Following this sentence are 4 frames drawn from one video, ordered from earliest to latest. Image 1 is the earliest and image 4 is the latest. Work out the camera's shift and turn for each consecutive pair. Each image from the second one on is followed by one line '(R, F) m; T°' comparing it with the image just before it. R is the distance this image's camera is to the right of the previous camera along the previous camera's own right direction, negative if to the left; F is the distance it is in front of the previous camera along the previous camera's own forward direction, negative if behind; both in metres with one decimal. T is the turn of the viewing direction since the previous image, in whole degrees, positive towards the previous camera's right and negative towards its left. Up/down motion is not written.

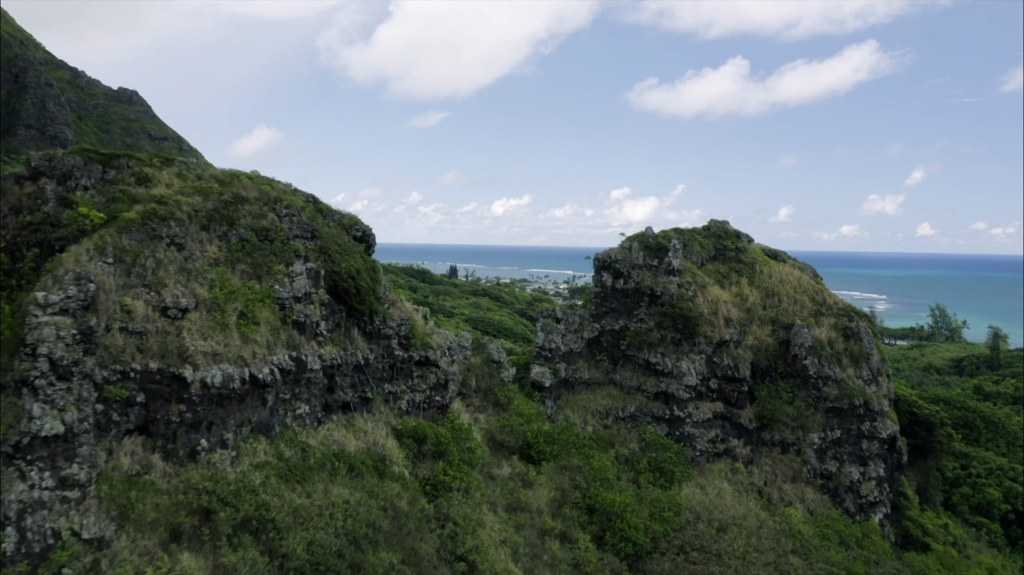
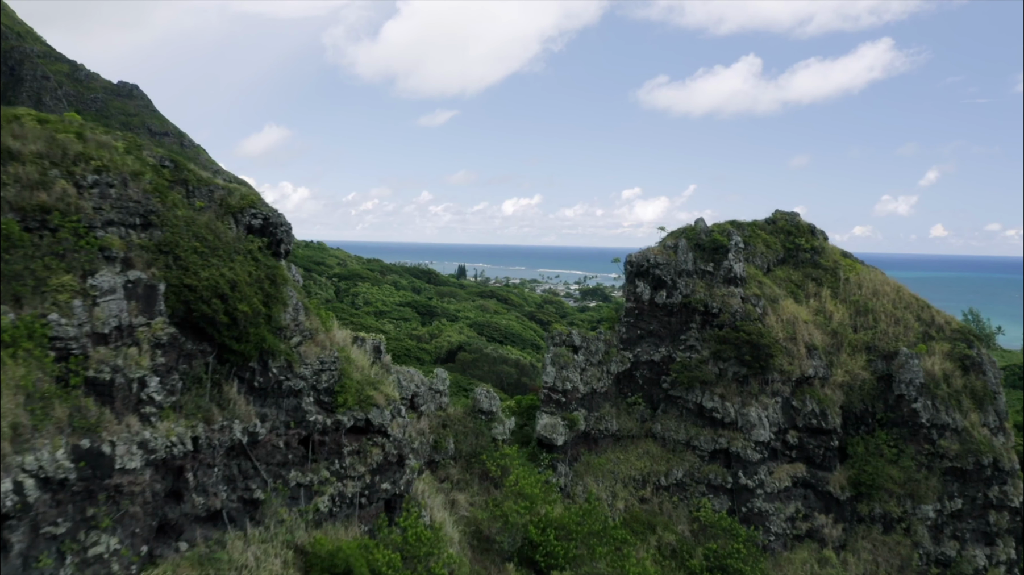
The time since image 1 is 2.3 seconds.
(+0.2, +6.7) m; -1°
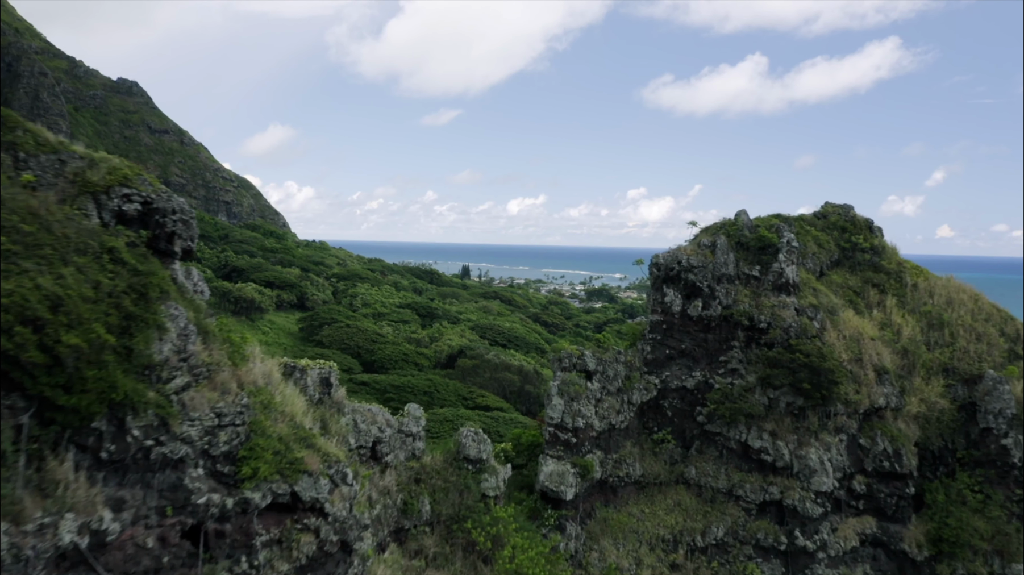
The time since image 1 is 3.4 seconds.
(+0.1, +3.4) m; 0°
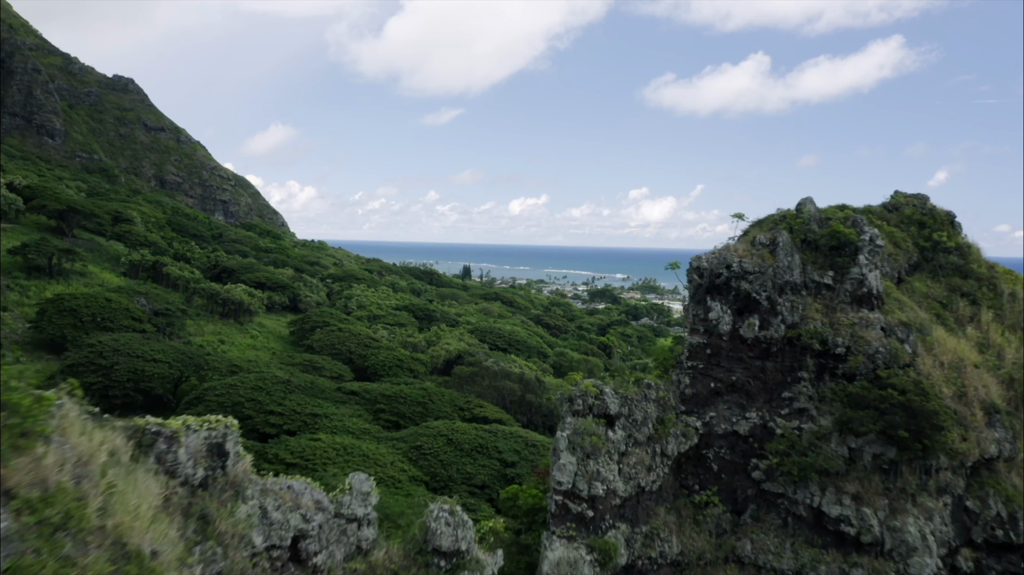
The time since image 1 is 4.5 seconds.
(+0.1, +3.4) m; 0°
